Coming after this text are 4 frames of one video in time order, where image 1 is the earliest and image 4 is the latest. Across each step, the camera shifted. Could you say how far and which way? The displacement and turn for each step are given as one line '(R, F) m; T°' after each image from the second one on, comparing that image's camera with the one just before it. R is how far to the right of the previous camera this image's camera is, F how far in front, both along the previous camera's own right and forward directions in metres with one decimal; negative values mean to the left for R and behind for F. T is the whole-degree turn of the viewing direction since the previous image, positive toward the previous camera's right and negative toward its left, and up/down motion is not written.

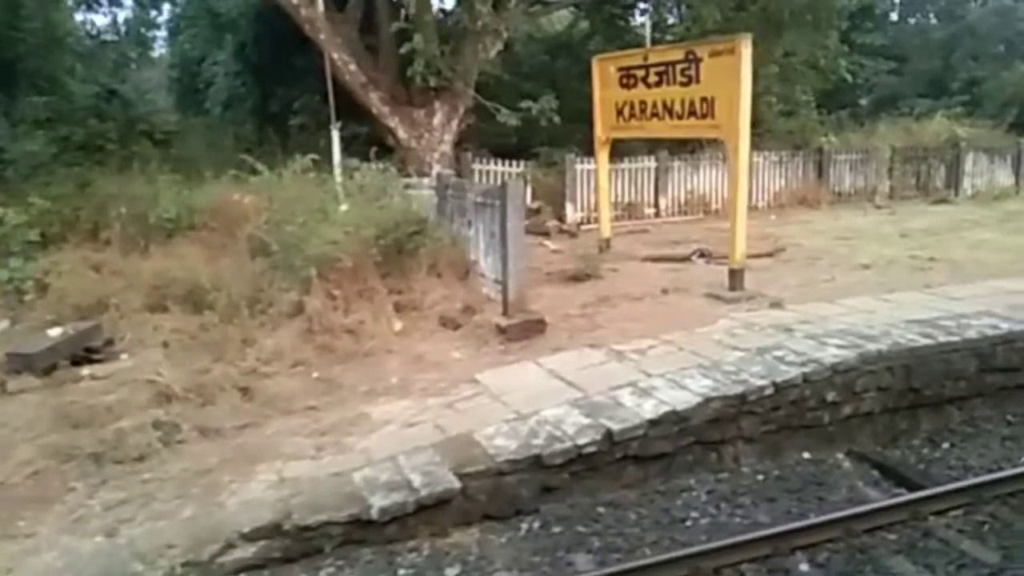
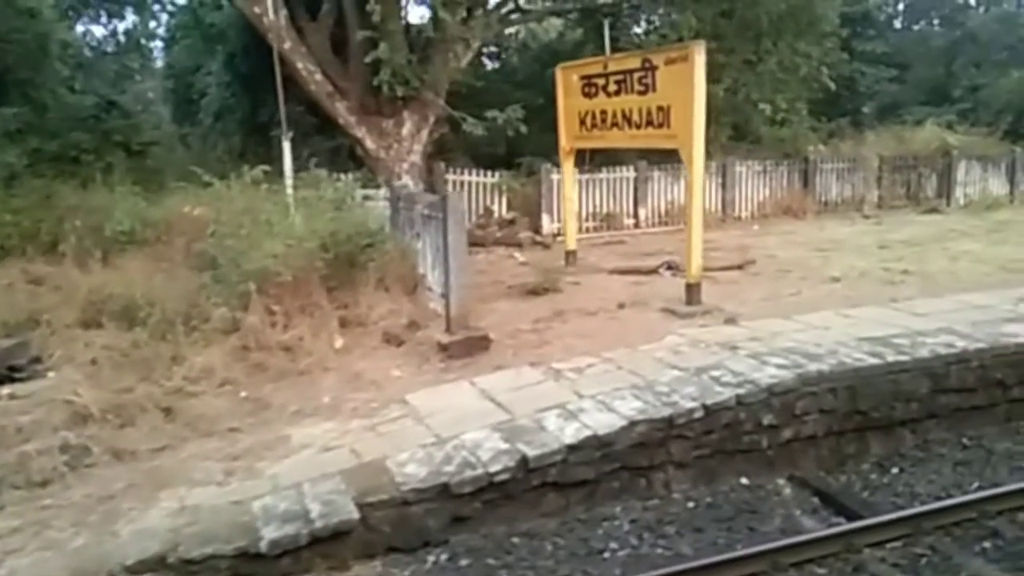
(+0.6, +0.2) m; -1°
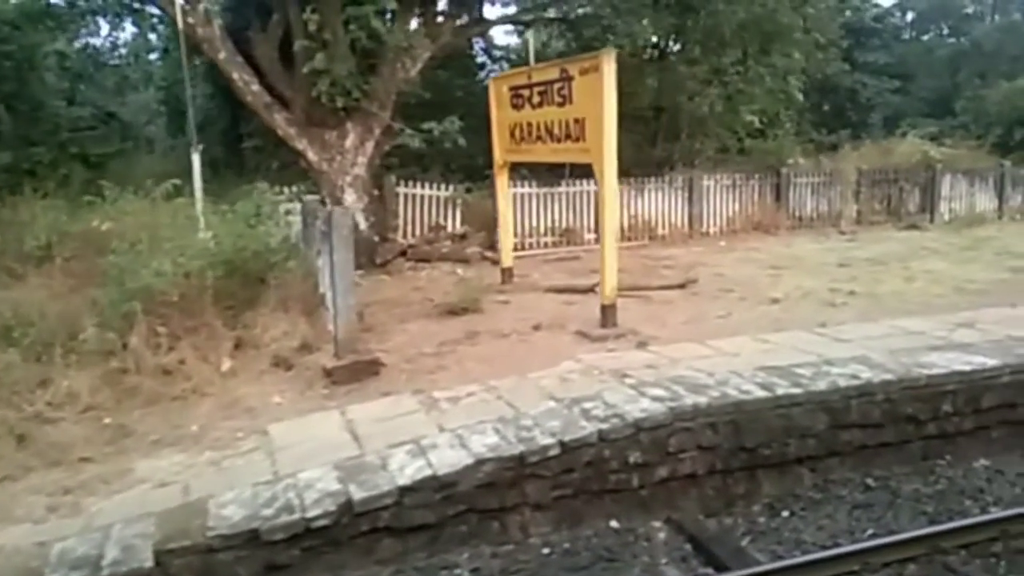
(+1.0, +0.4) m; -2°
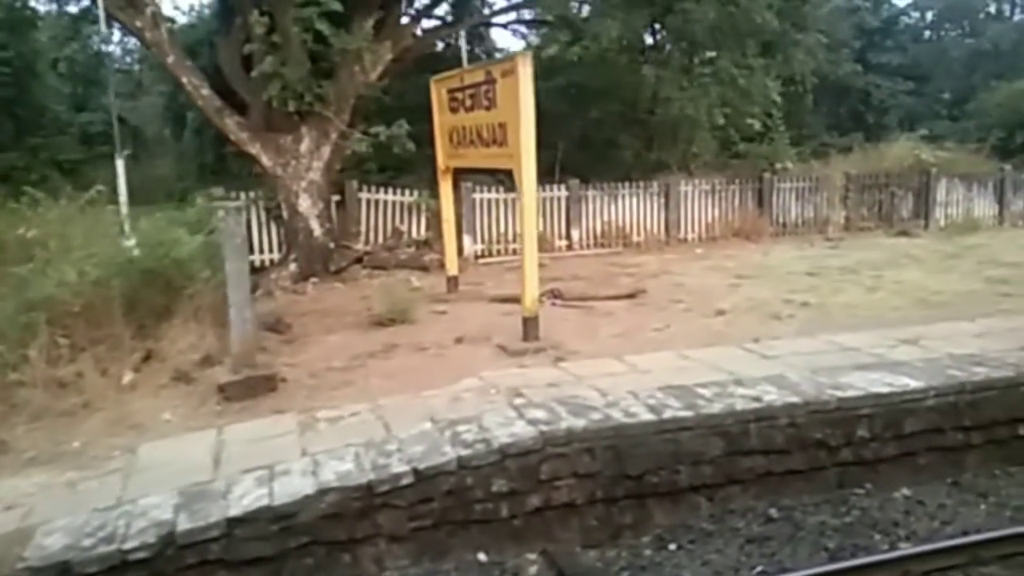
(+0.9, +0.3) m; -2°
